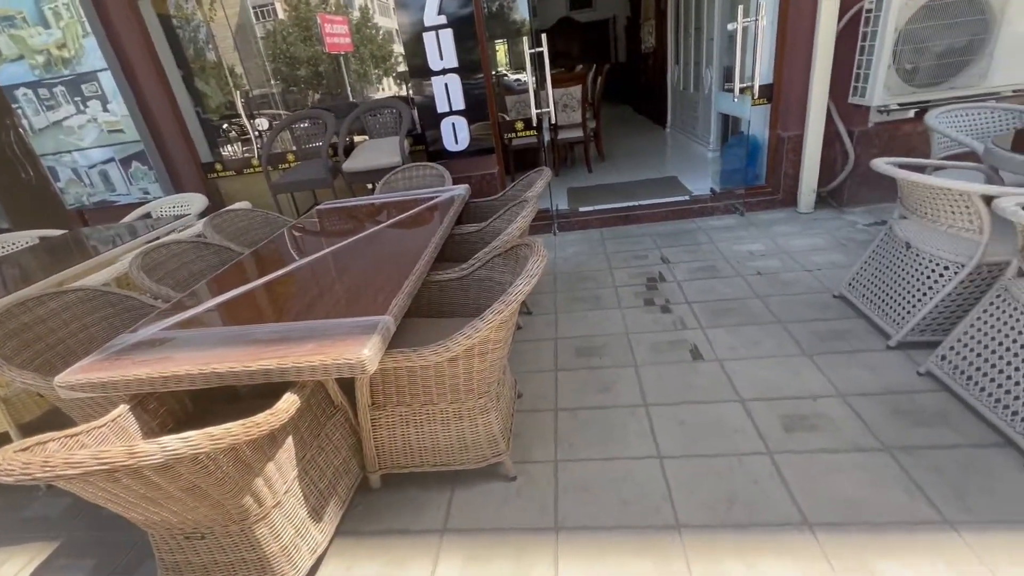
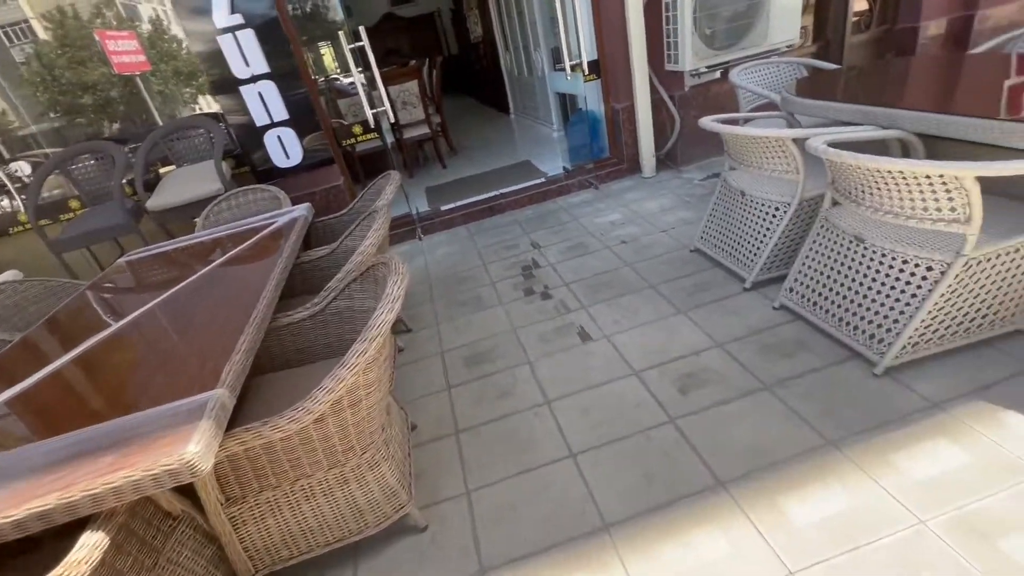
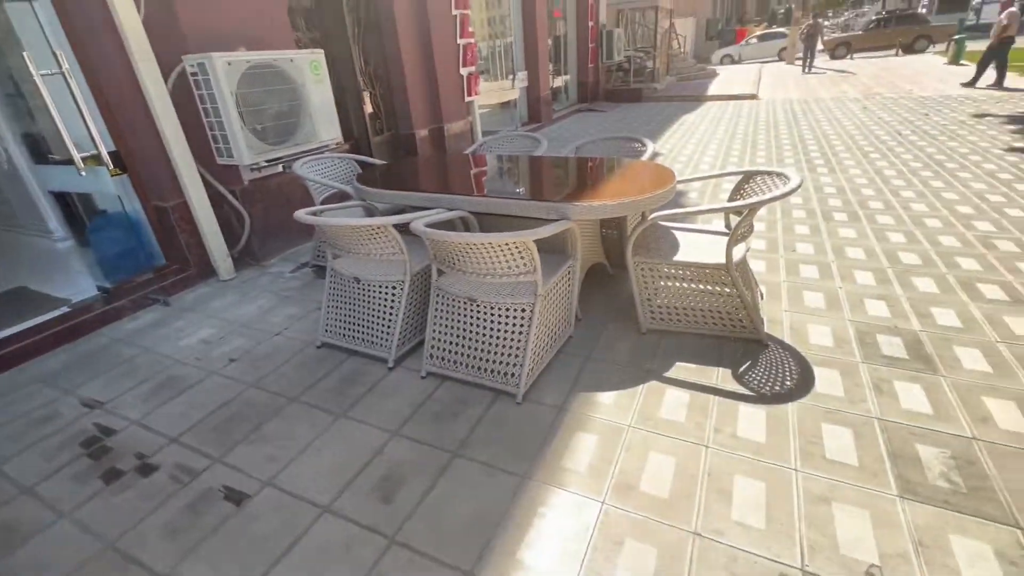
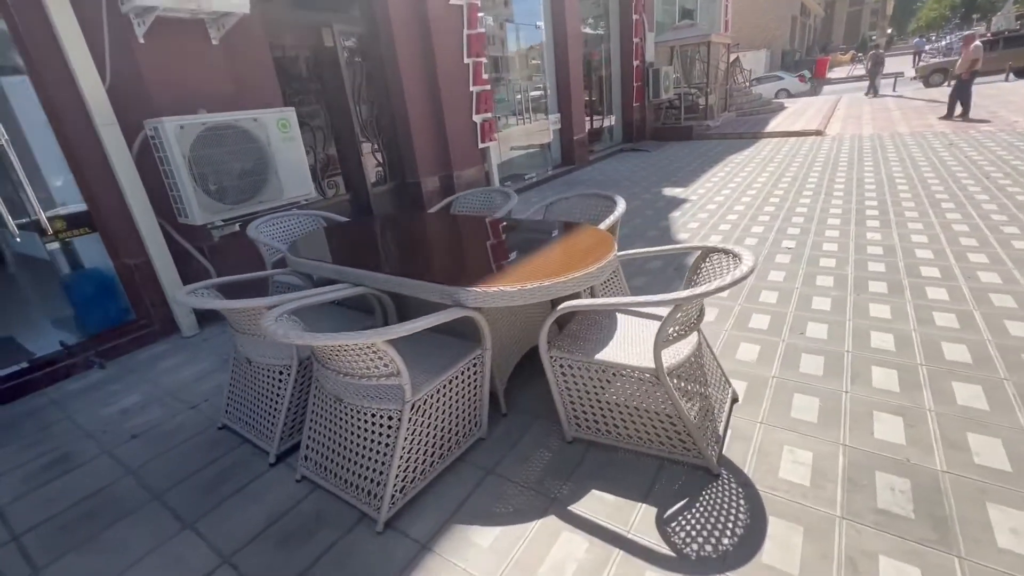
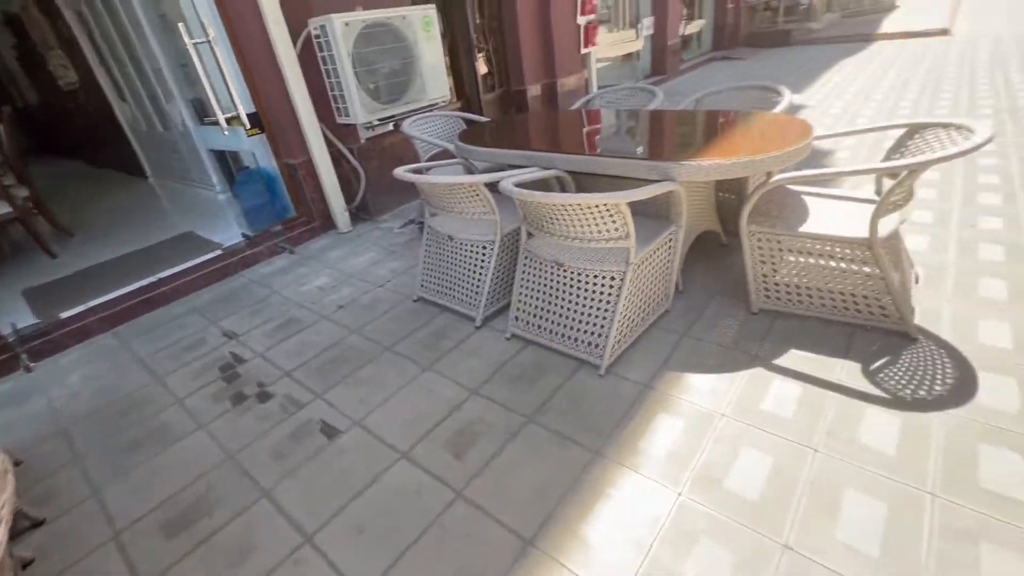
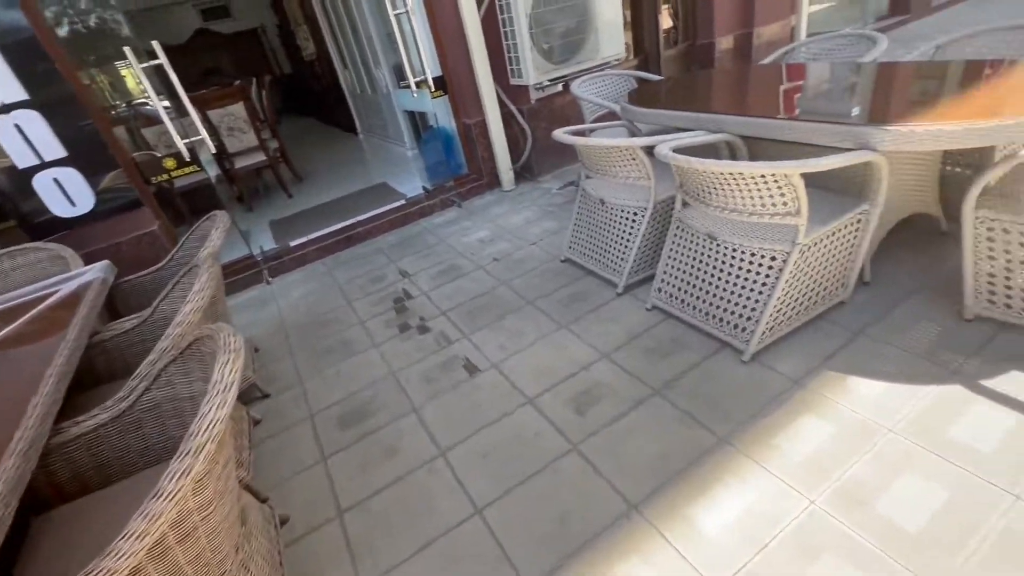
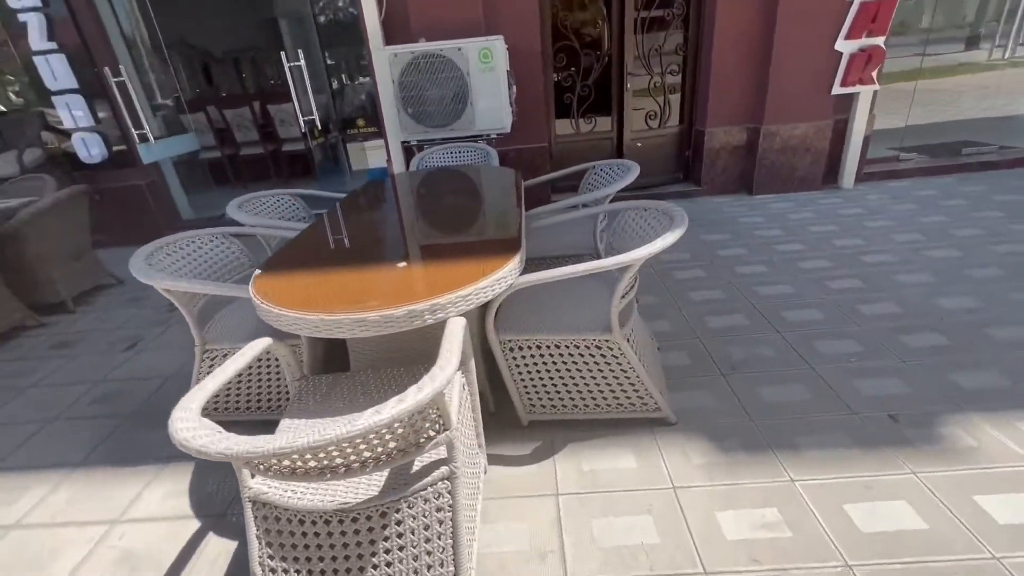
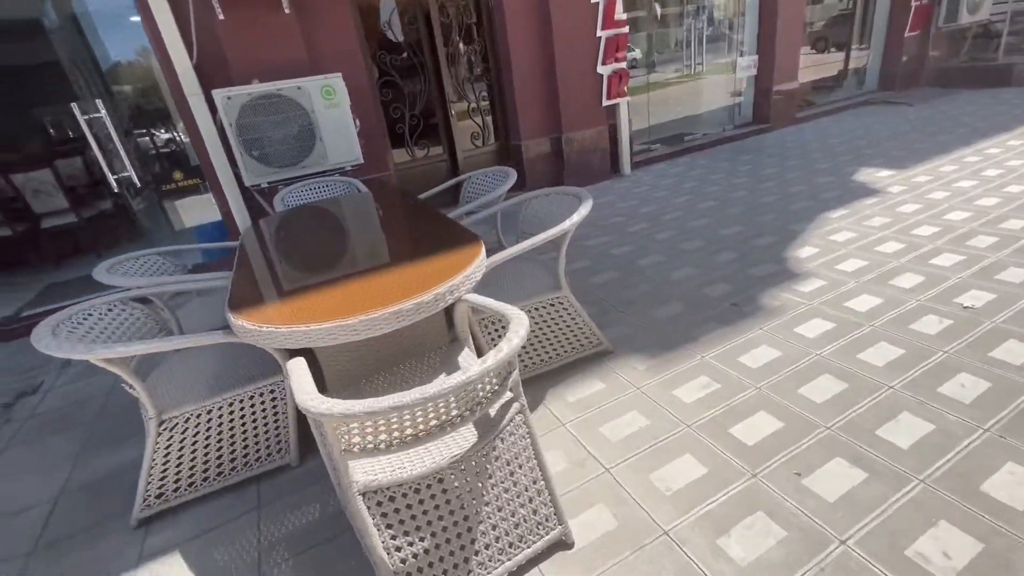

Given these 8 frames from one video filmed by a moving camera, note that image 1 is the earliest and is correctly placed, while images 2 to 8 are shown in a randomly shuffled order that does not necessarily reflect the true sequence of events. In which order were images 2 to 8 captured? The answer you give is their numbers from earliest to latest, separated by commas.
2, 6, 5, 3, 4, 8, 7
